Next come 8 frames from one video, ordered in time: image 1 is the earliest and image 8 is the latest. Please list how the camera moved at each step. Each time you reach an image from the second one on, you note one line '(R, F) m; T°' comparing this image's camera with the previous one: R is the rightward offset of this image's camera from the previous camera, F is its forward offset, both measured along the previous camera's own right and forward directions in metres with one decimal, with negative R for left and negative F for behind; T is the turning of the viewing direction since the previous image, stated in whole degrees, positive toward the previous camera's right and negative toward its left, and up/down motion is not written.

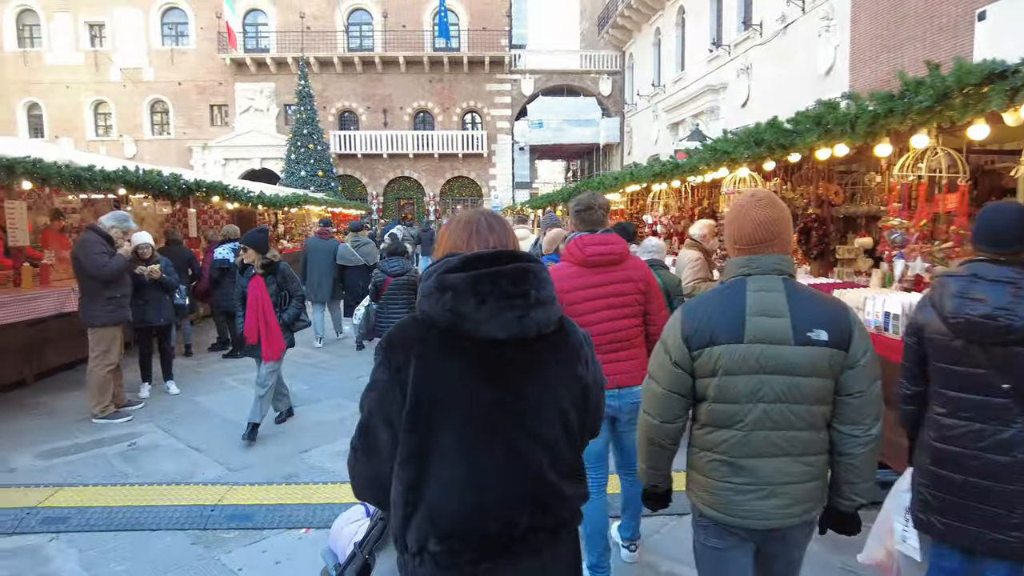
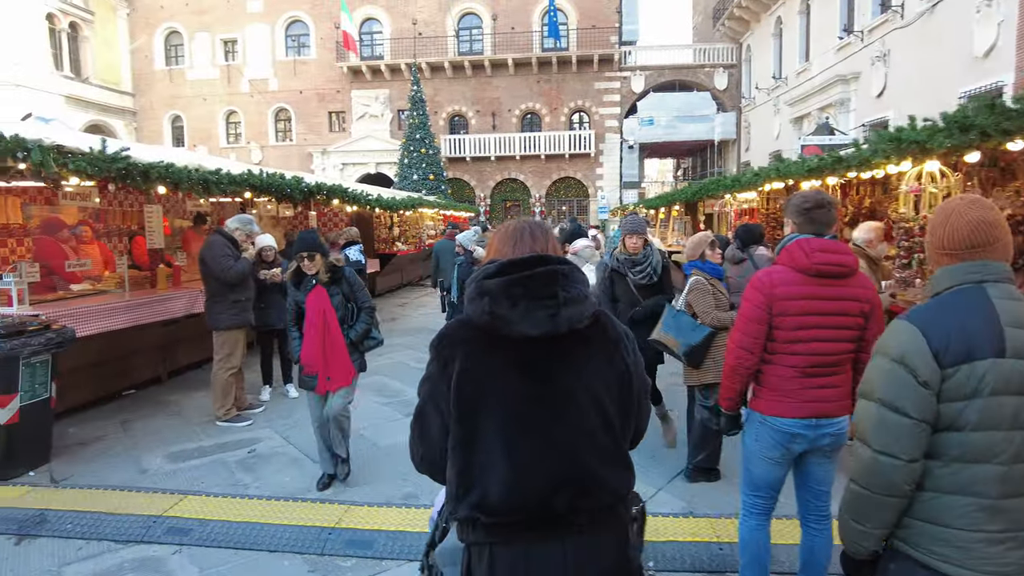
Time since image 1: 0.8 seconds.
(-0.2, +0.4) m; -9°
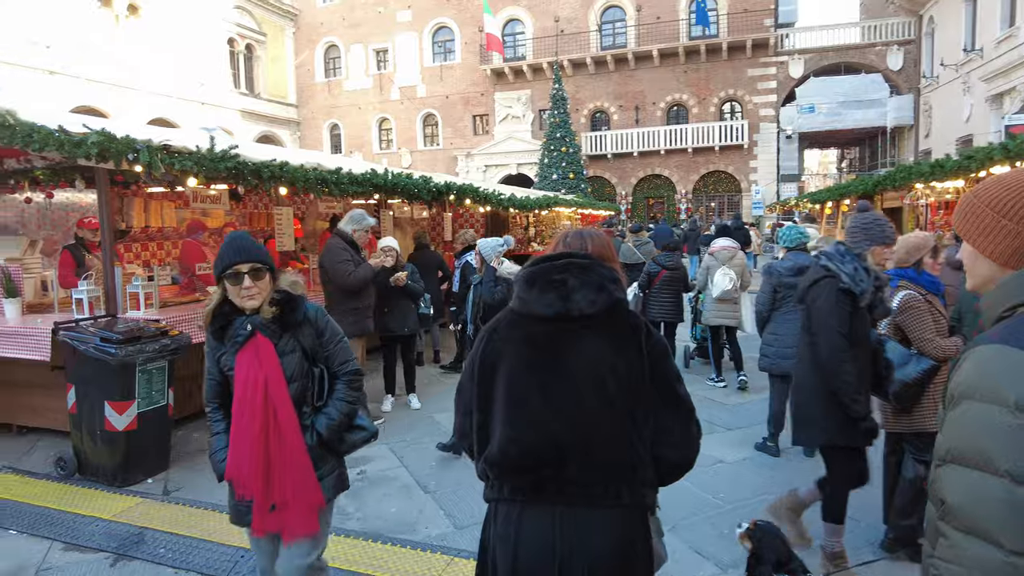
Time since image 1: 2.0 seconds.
(0.0, +0.7) m; -12°
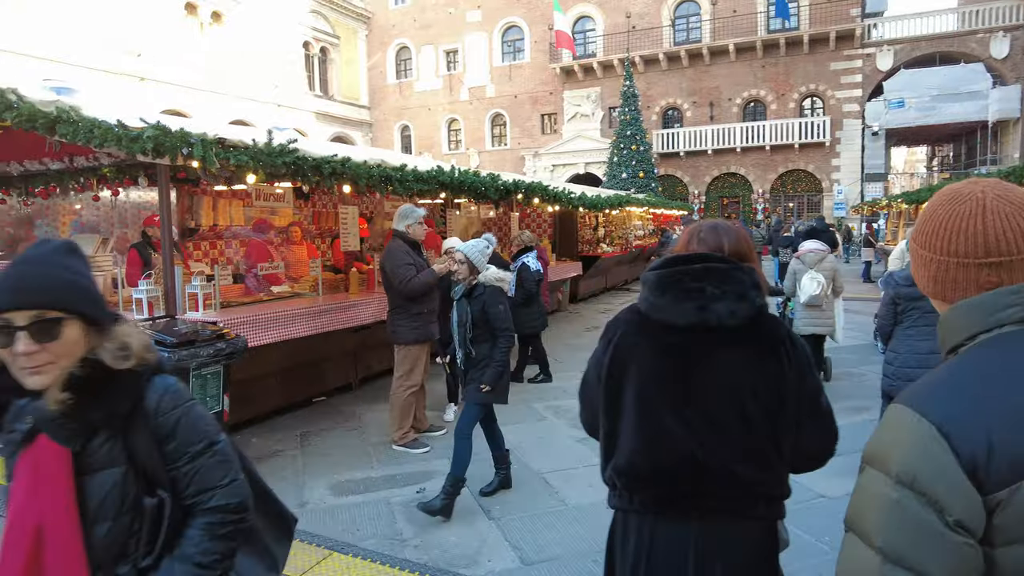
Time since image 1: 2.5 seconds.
(0.0, +0.4) m; -6°
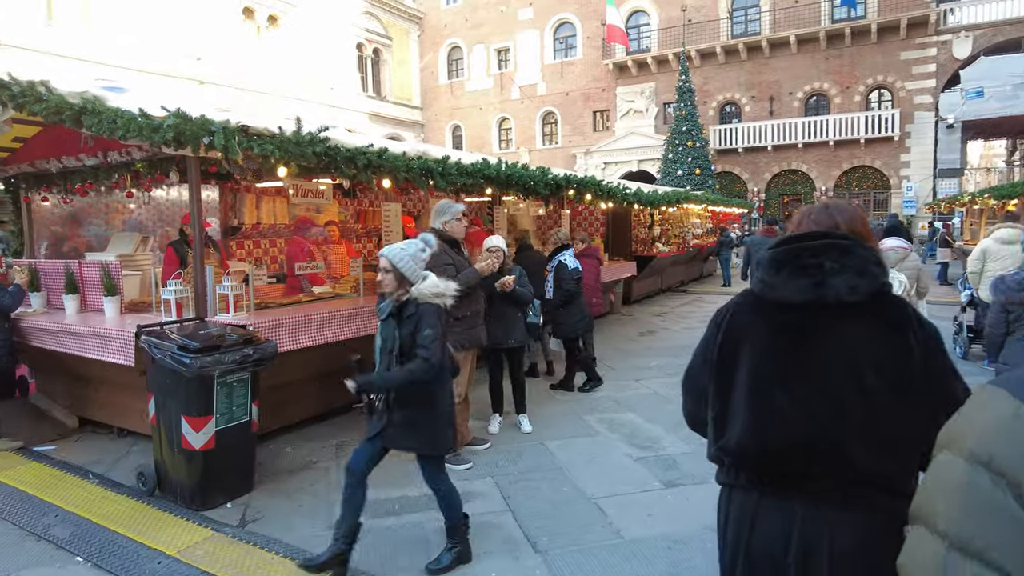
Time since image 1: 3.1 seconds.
(0.0, +0.4) m; -4°
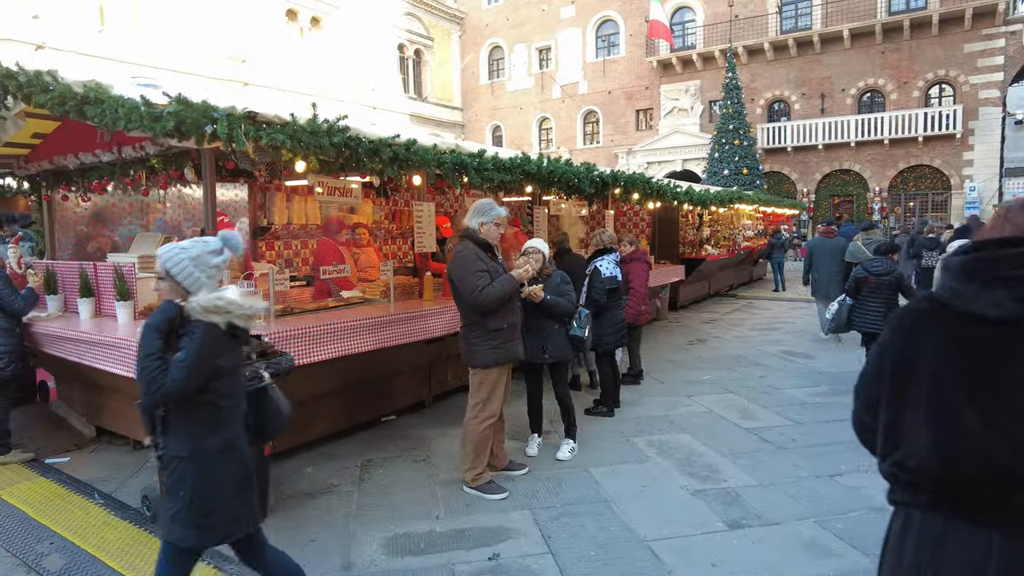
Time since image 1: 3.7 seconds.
(0.0, +0.5) m; -3°
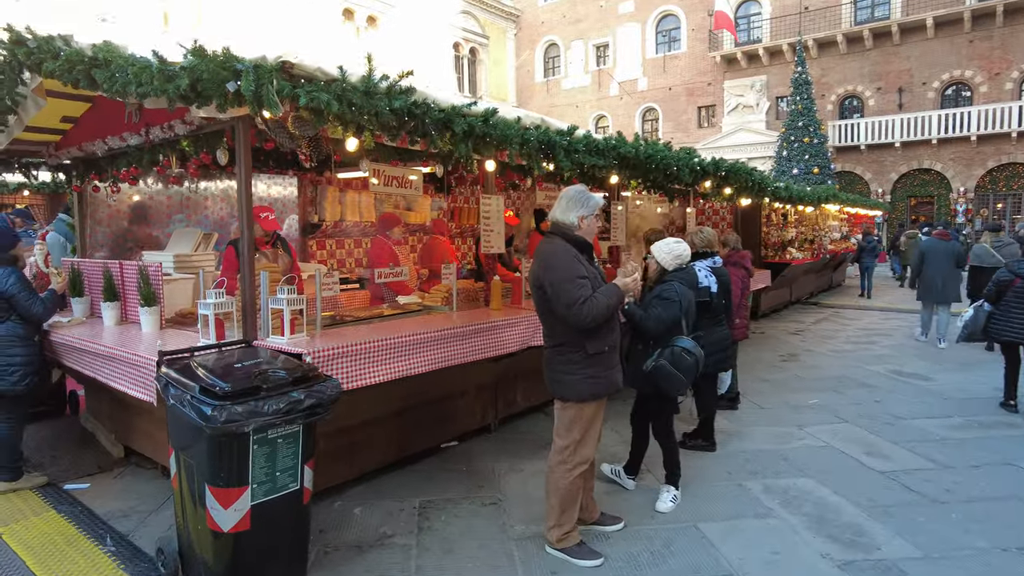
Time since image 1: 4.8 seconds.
(-0.2, +0.8) m; -4°
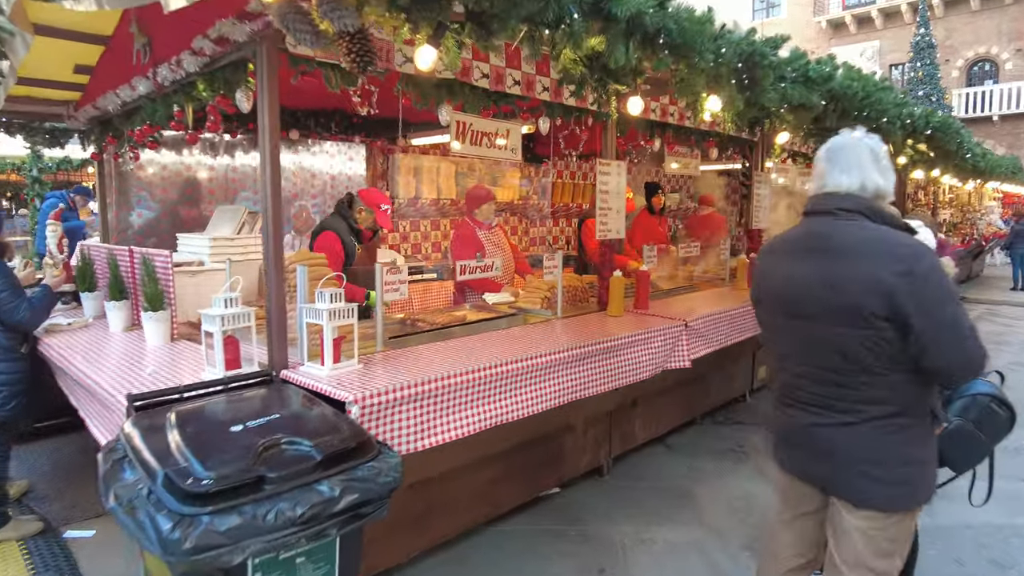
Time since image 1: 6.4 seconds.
(-0.3, +1.2) m; -6°
